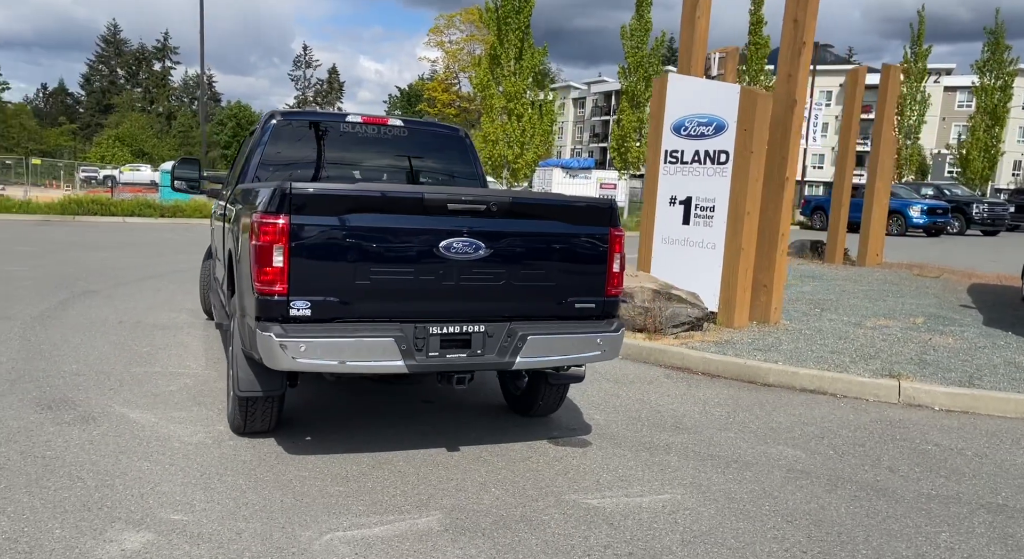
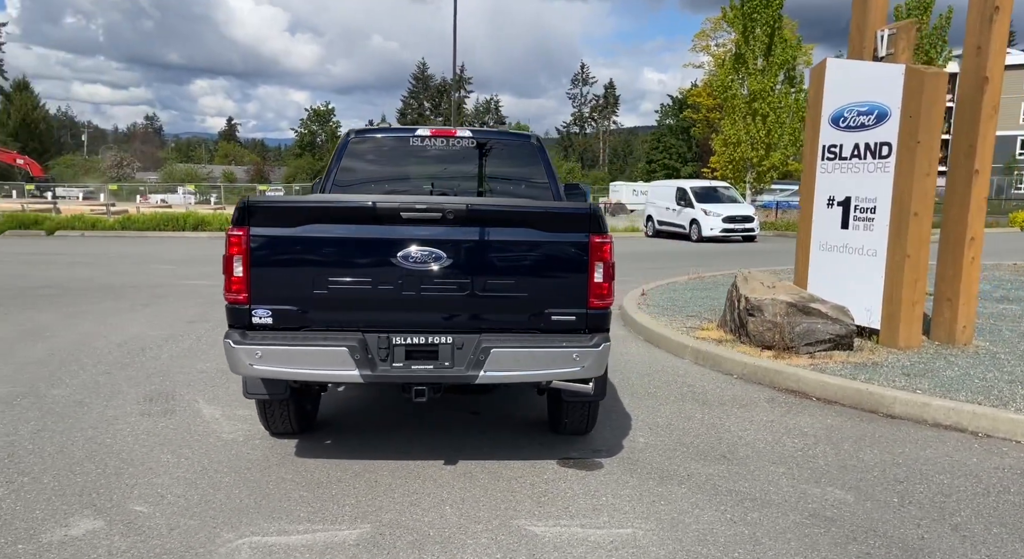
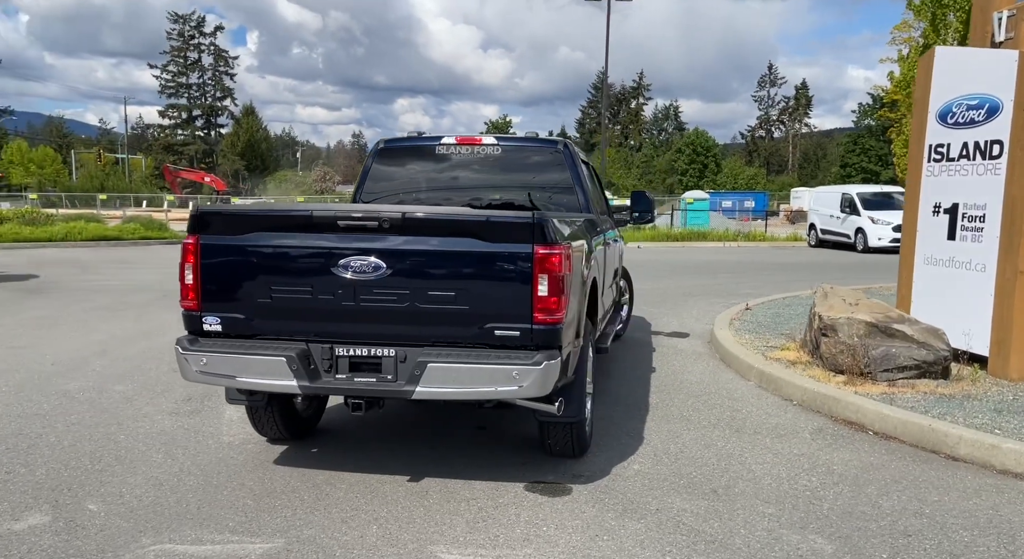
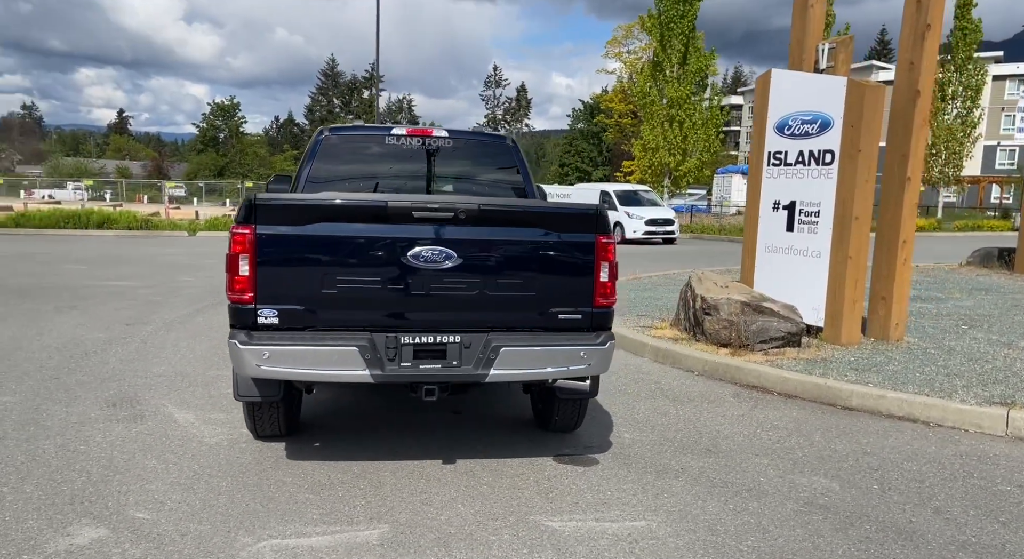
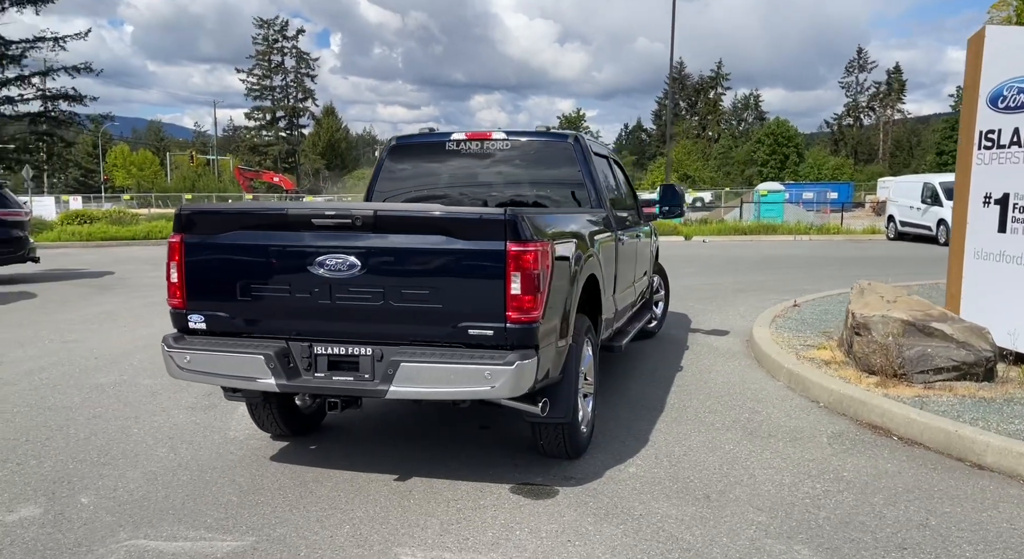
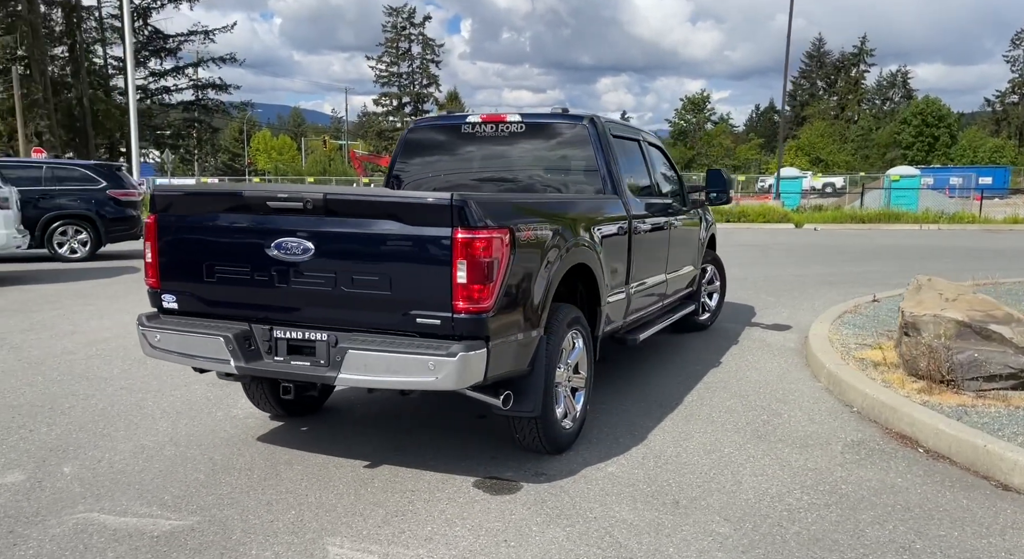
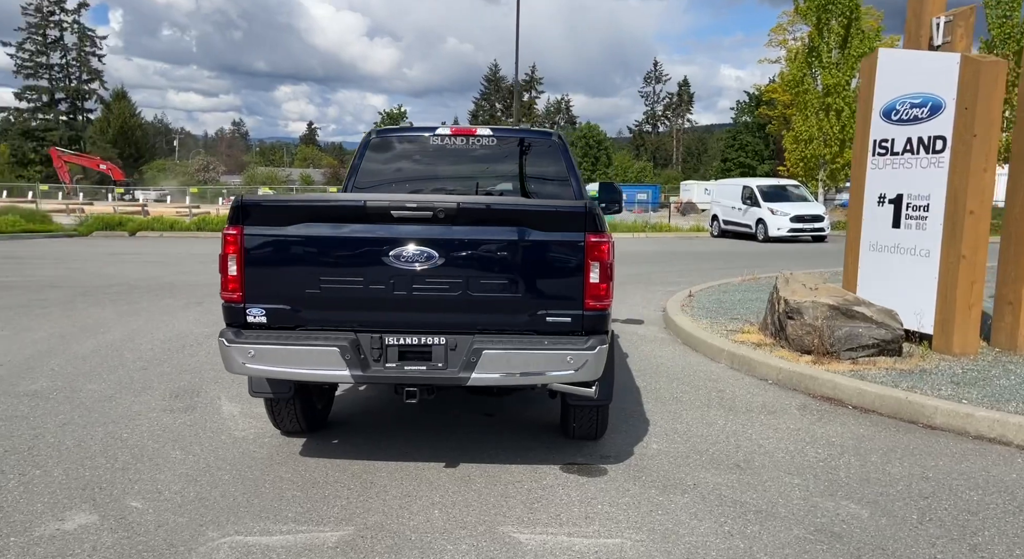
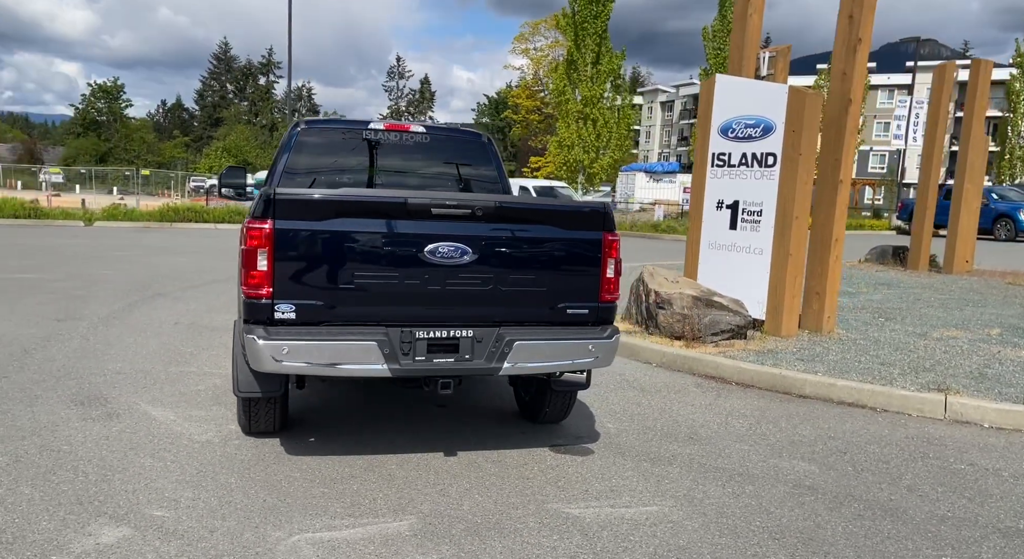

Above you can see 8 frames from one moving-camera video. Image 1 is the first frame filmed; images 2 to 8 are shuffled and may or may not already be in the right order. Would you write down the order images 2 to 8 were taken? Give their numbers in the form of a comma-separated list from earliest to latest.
8, 4, 2, 7, 3, 5, 6
